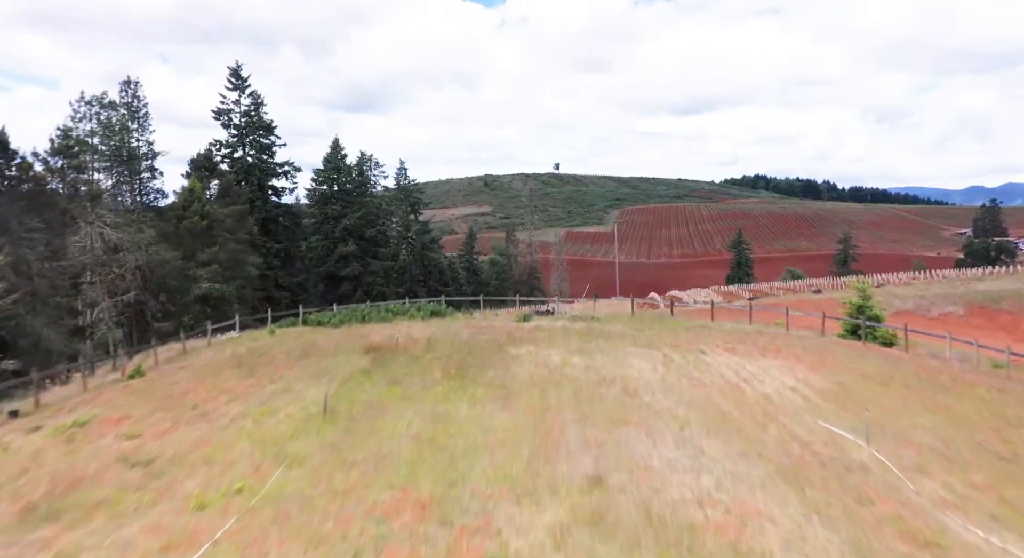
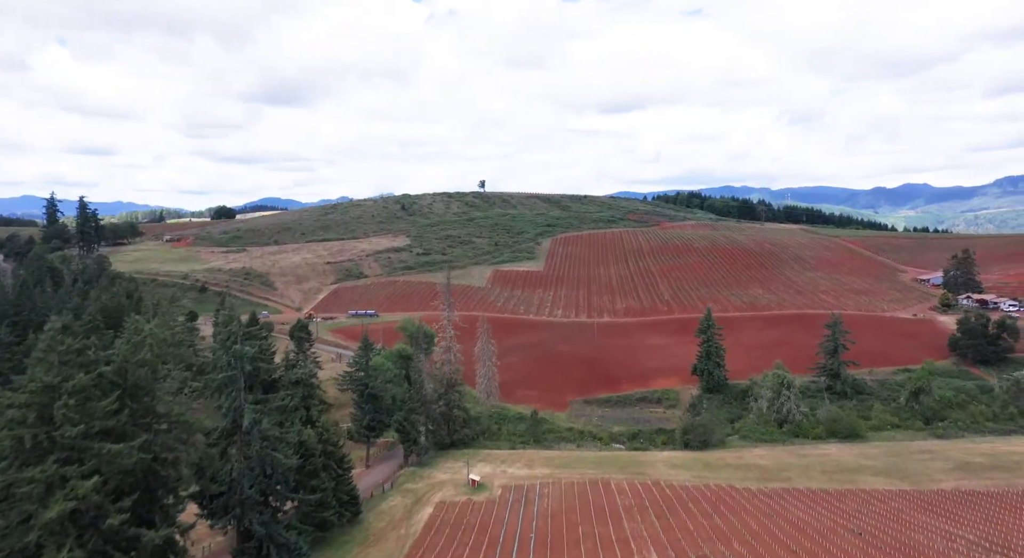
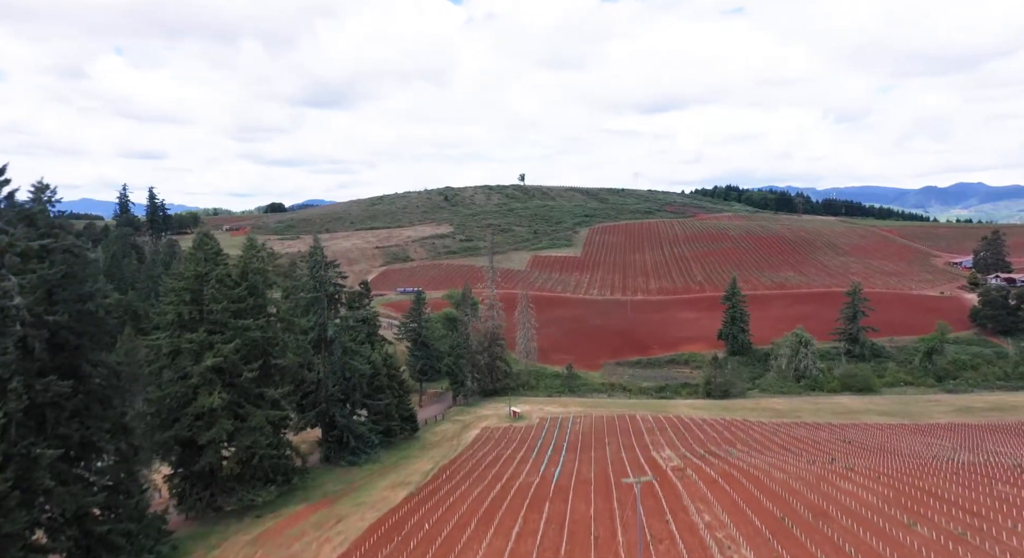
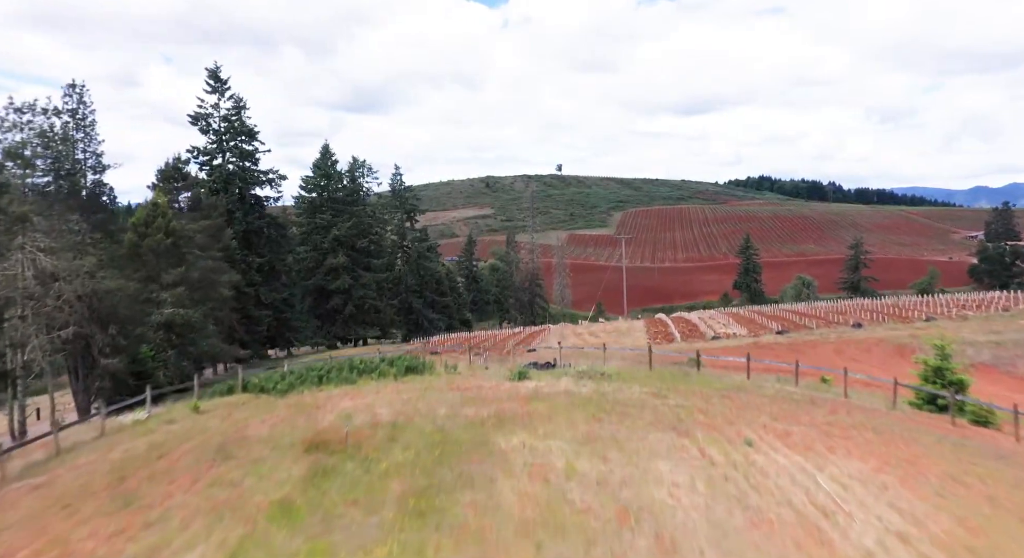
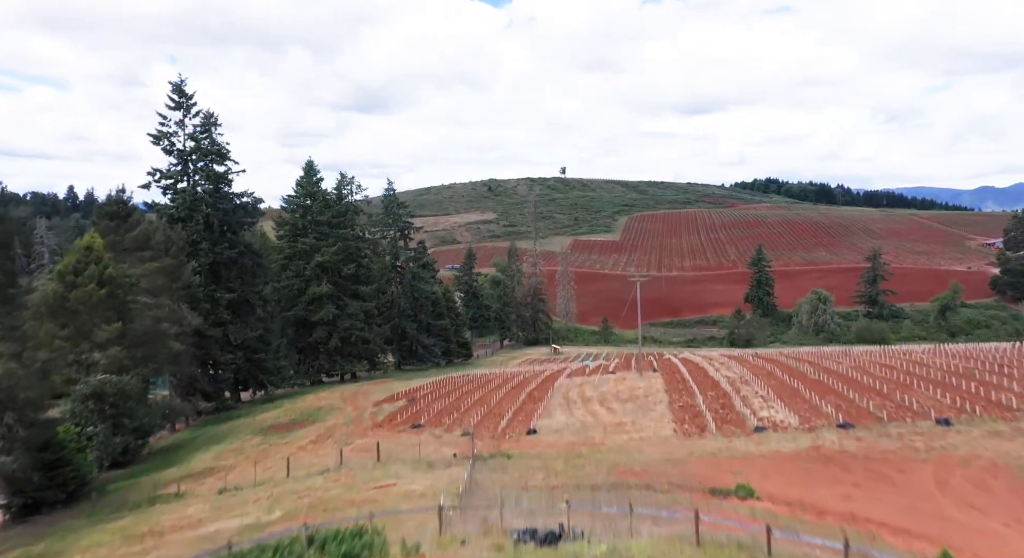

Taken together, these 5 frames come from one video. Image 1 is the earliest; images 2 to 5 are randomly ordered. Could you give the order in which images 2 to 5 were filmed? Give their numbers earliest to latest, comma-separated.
4, 5, 3, 2
